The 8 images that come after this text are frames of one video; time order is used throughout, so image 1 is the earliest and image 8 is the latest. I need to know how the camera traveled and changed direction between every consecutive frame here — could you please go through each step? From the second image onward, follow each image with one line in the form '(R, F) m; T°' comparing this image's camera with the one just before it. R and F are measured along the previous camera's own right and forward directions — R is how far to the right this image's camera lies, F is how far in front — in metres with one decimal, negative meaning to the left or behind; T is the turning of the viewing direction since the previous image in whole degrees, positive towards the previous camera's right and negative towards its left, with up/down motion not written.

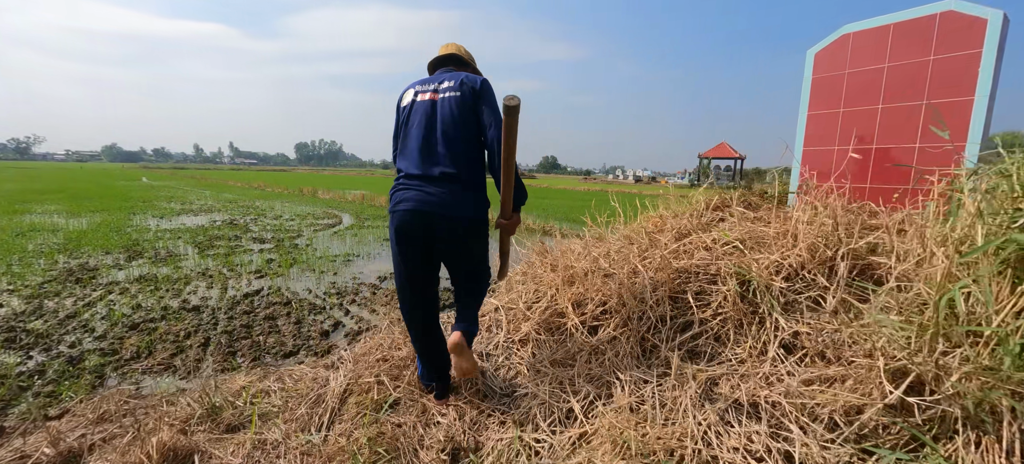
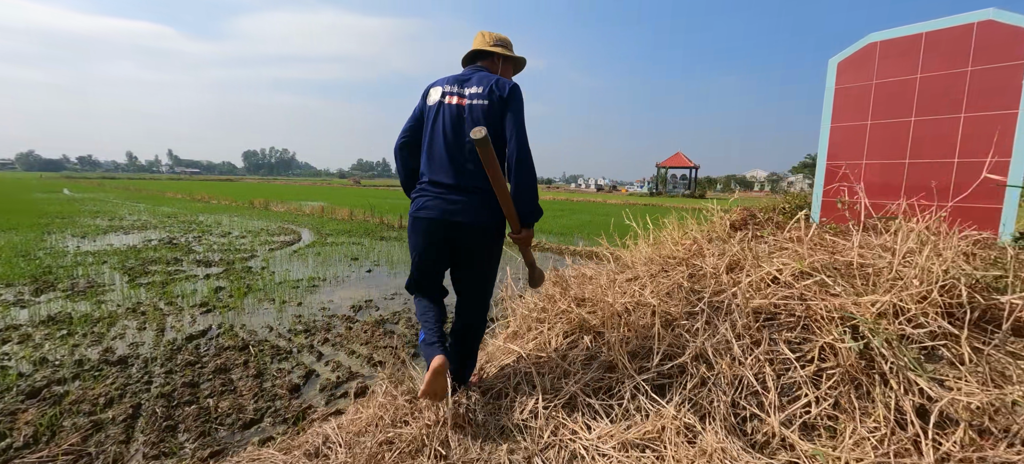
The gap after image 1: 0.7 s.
(-0.4, +0.6) m; +5°
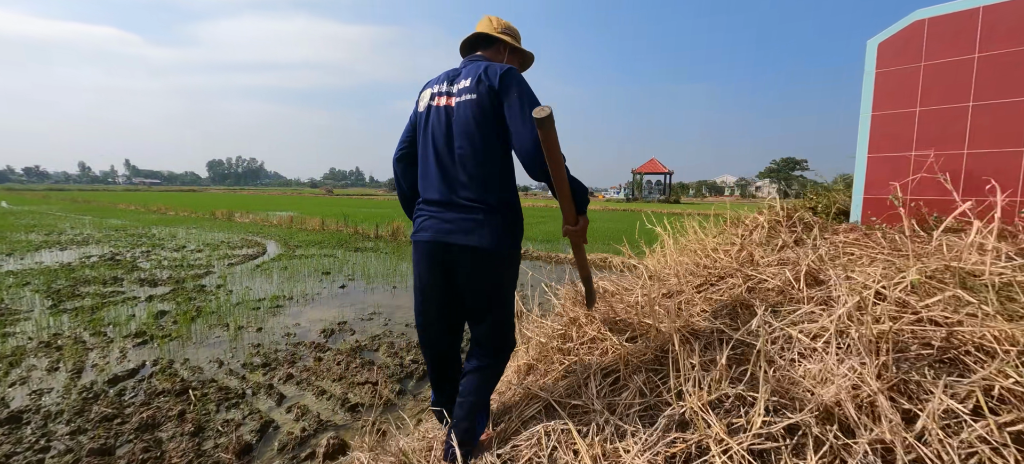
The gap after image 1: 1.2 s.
(-0.2, +0.6) m; +3°
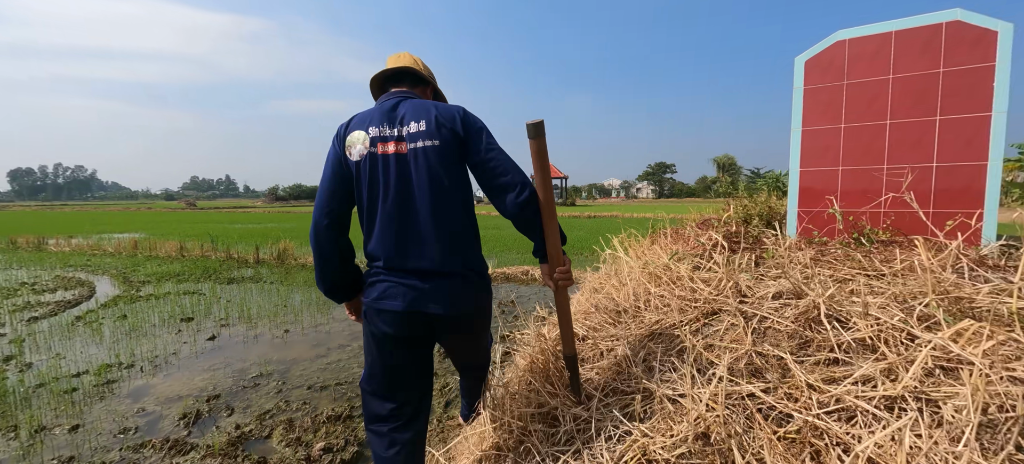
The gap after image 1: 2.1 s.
(-0.2, +0.6) m; +14°
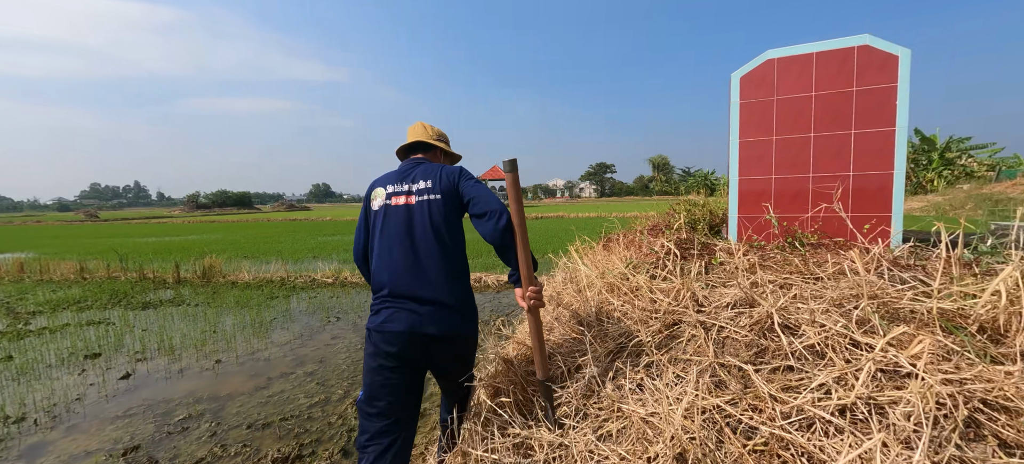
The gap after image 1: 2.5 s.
(-0.1, +0.1) m; +8°
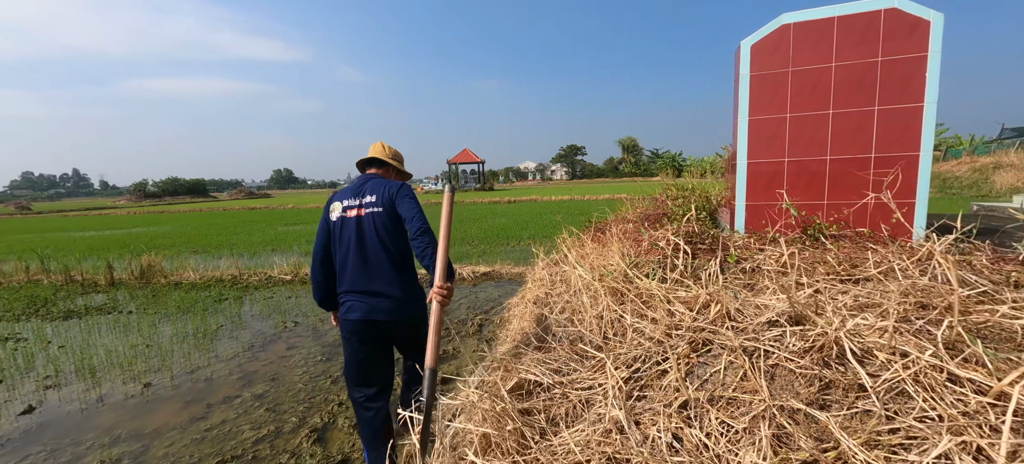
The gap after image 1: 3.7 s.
(-0.1, +0.5) m; +4°
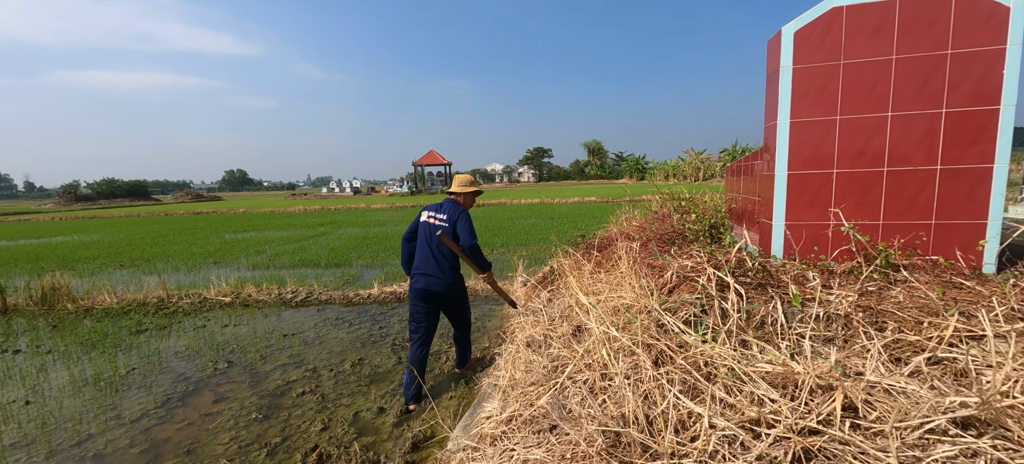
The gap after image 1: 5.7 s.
(-0.1, +0.7) m; +5°
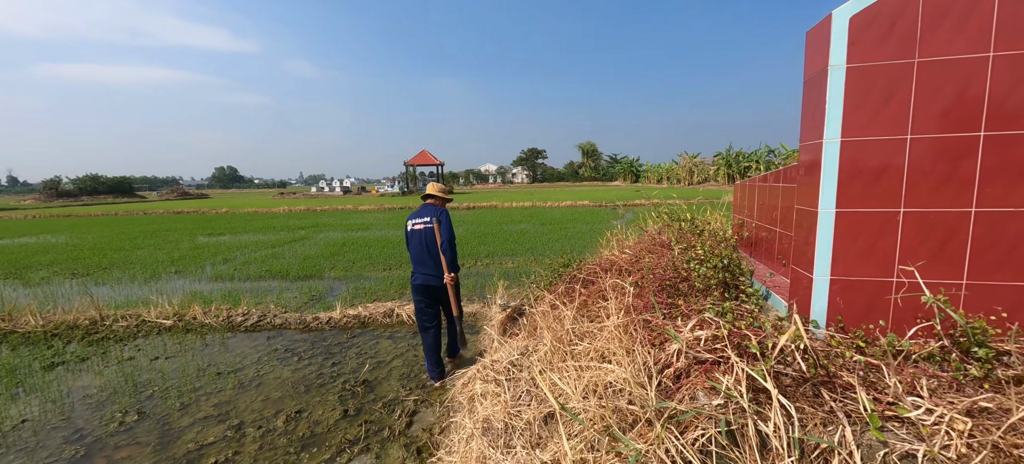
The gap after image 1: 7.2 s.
(+0.2, +0.7) m; +1°
